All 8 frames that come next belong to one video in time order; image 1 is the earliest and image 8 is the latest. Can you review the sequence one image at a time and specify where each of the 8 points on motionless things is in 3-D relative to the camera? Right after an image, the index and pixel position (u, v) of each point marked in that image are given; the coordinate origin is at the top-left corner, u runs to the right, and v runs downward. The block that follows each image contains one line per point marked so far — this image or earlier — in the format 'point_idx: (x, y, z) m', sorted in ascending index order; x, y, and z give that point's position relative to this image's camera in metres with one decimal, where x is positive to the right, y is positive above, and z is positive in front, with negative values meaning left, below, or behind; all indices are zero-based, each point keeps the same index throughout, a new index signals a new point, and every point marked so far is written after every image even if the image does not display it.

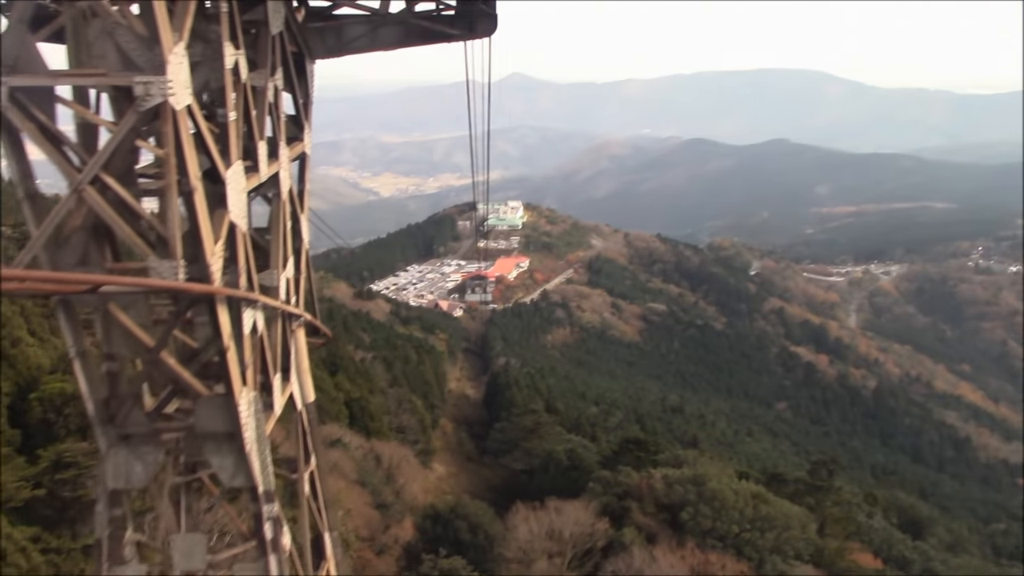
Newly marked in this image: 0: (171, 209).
0: (-0.6, +0.1, +2.2) m
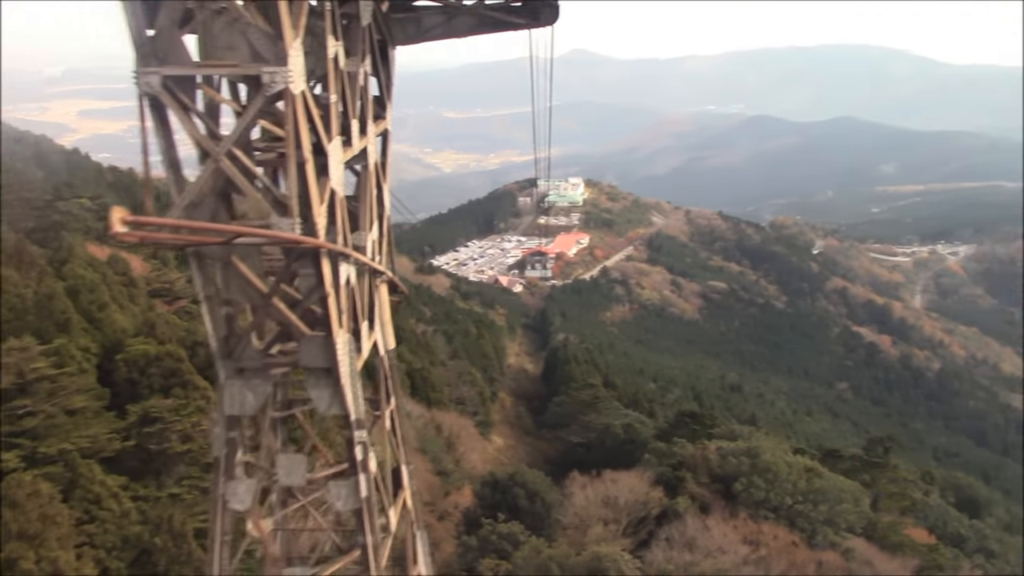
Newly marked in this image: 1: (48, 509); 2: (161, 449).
0: (-0.5, +0.3, +2.6) m
1: (-3.1, -1.5, +7.2) m
2: (-2.8, -1.3, +8.7) m
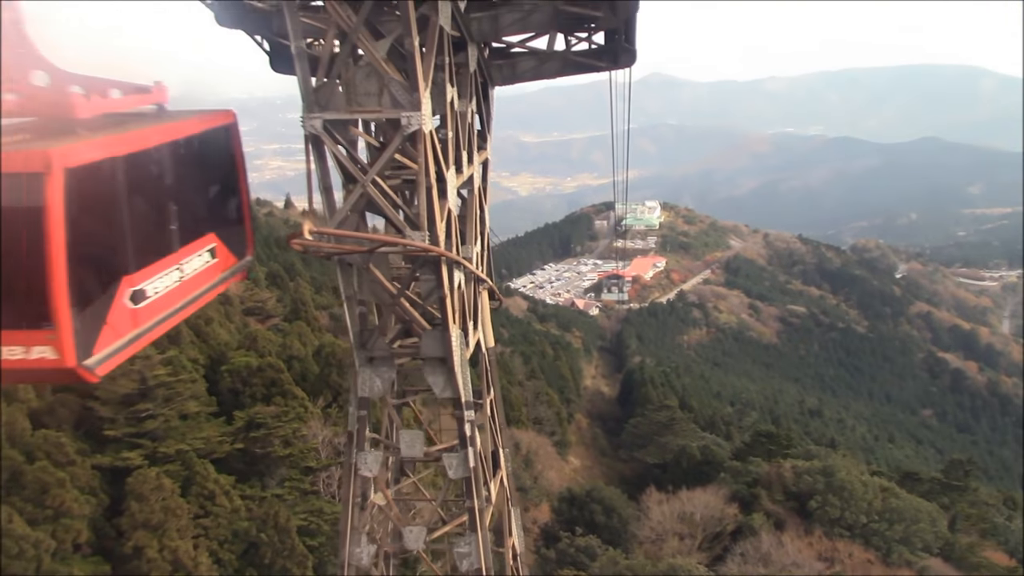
0: (-0.2, +0.2, +3.1) m
1: (-2.5, -1.6, +7.9) m
2: (-2.2, -1.4, +9.4) m
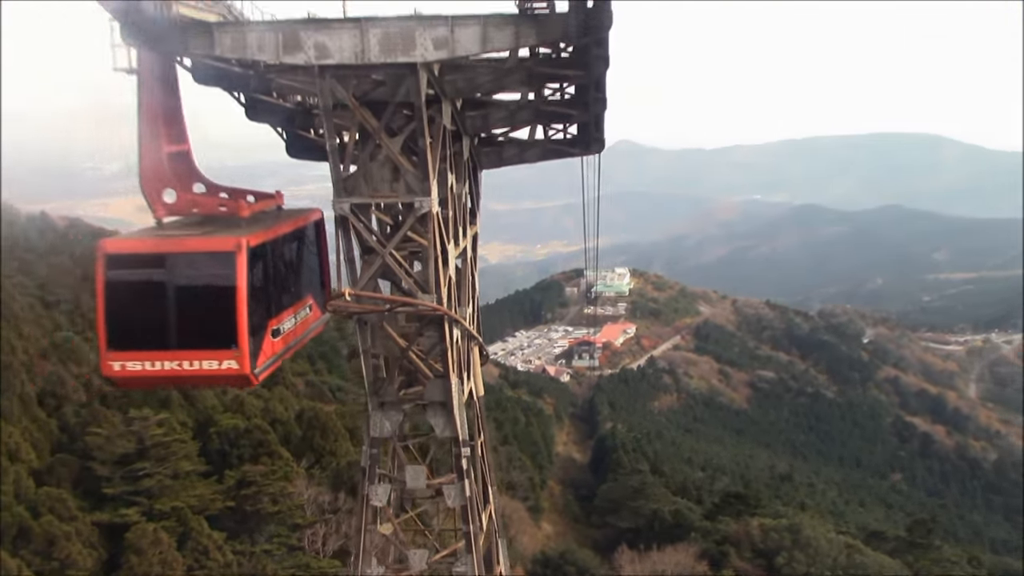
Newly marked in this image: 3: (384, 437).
0: (-0.3, +0.1, +3.7) m
1: (-2.7, -2.1, +8.3) m
2: (-2.4, -2.0, +9.8) m
3: (-0.5, -0.6, +4.0) m
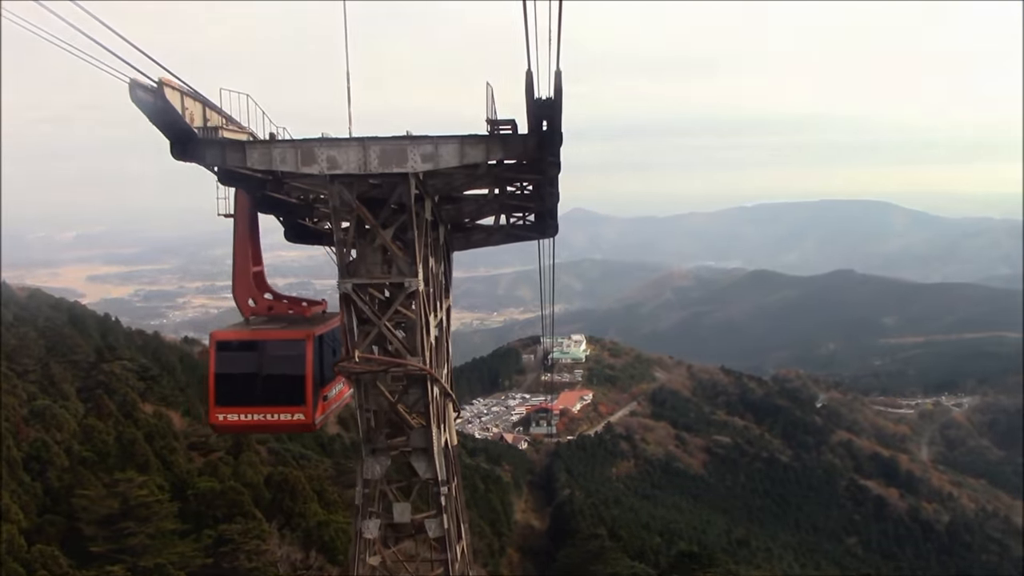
0: (-0.4, -0.2, +4.5) m
1: (-3.0, -2.6, +8.9) m
2: (-2.7, -2.7, +10.3) m
3: (-0.6, -0.8, +4.7) m
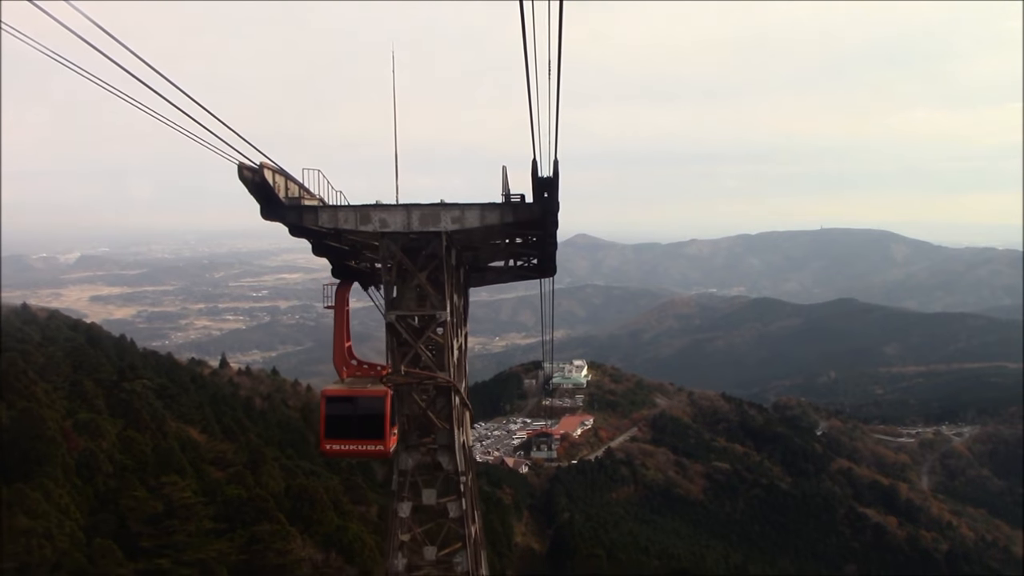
0: (-0.4, -0.4, +5.7) m
1: (-2.9, -2.9, +10.0) m
2: (-2.7, -2.9, +11.5) m
3: (-0.6, -1.0, +5.9) m
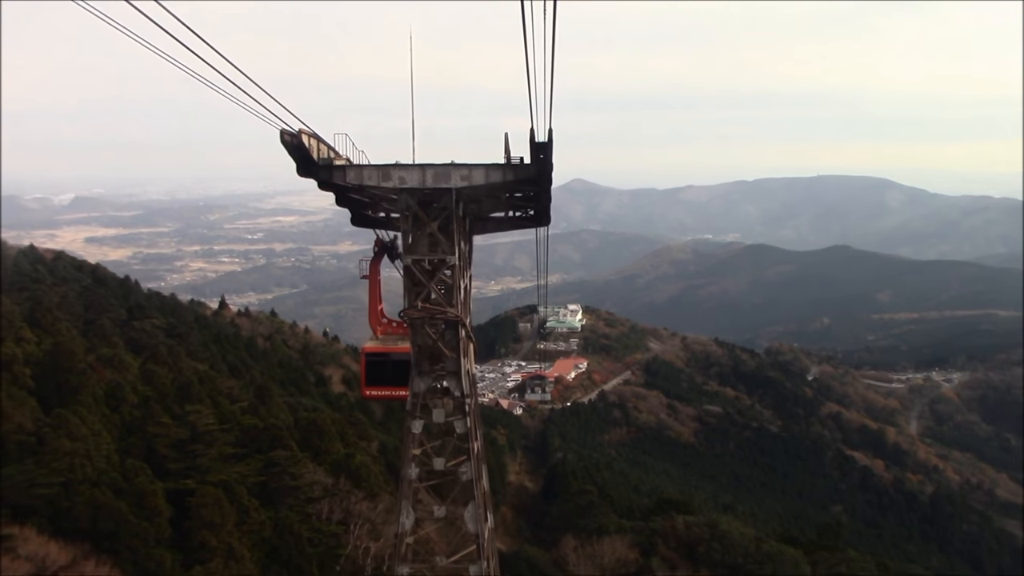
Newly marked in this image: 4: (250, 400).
0: (-0.4, 0.0, +6.6) m
1: (-3.0, -2.3, +11.0) m
2: (-2.7, -2.3, +12.5) m
3: (-0.6, -0.7, +6.9) m
4: (-4.6, -2.0, +19.3) m
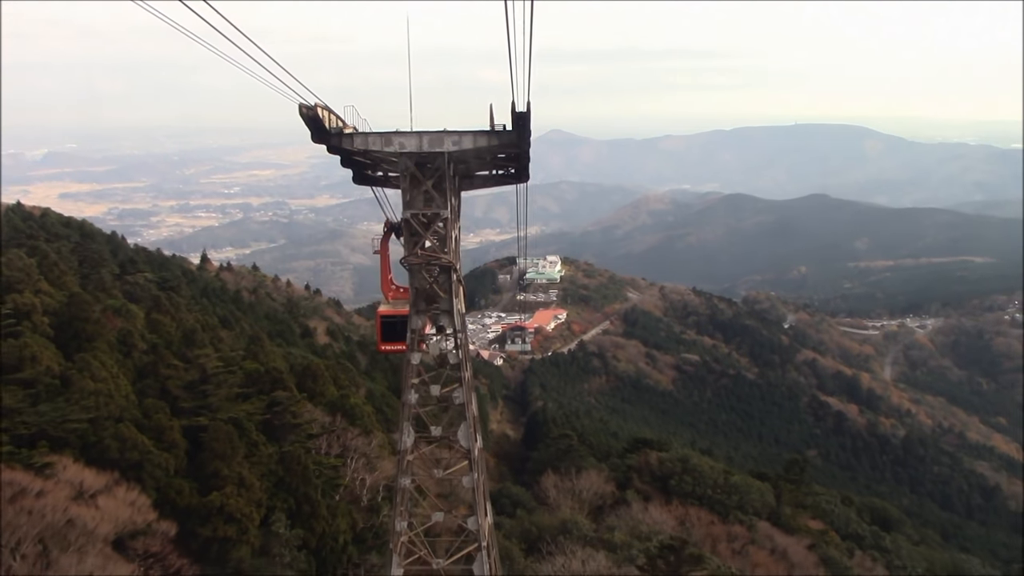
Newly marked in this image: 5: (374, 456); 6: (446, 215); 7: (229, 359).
0: (-0.5, +0.3, +7.6) m
1: (-3.2, -1.8, +12.1) m
2: (-2.9, -1.7, +13.6) m
3: (-0.7, -0.3, +7.9) m
4: (-5.0, -1.1, +20.3) m
5: (-1.9, -2.3, +14.8) m
6: (-0.5, +0.5, +7.5) m
7: (-3.9, -1.2, +14.8) m
